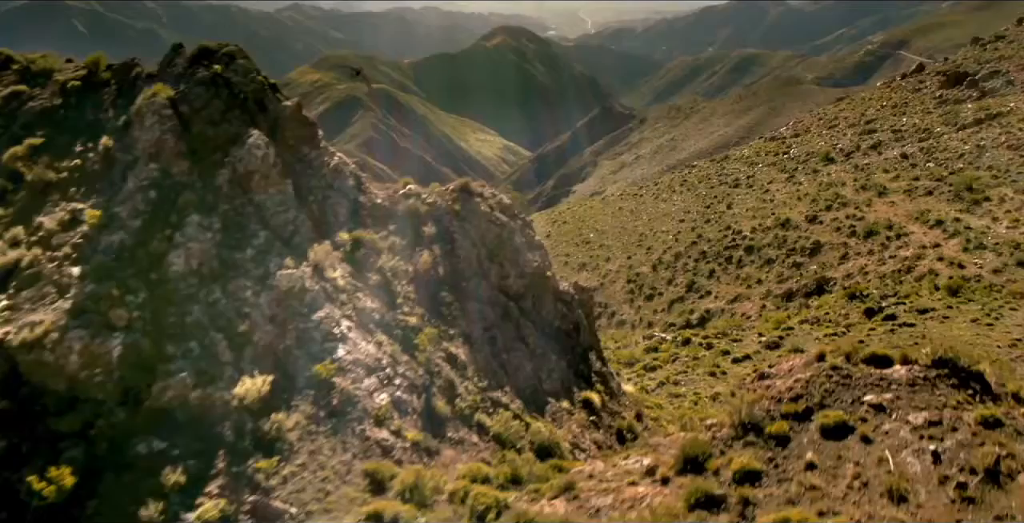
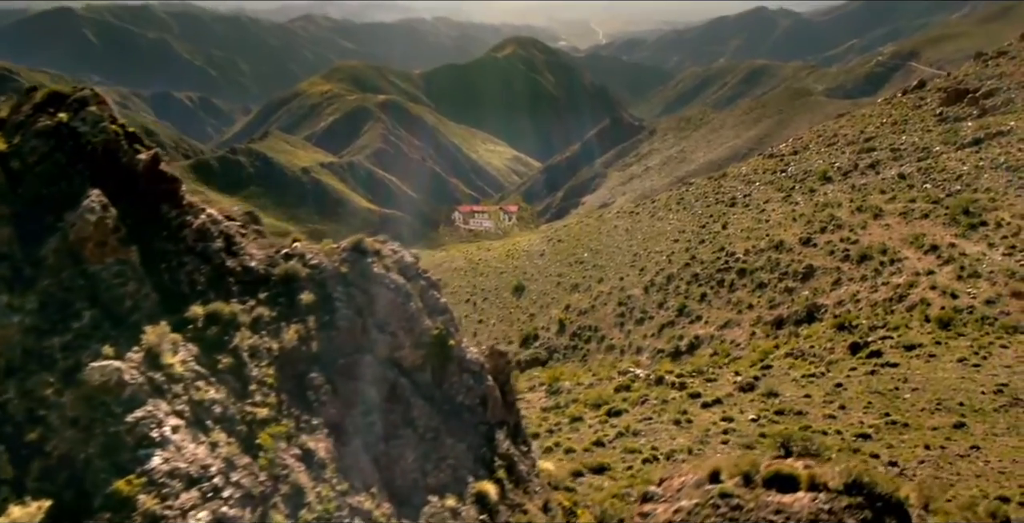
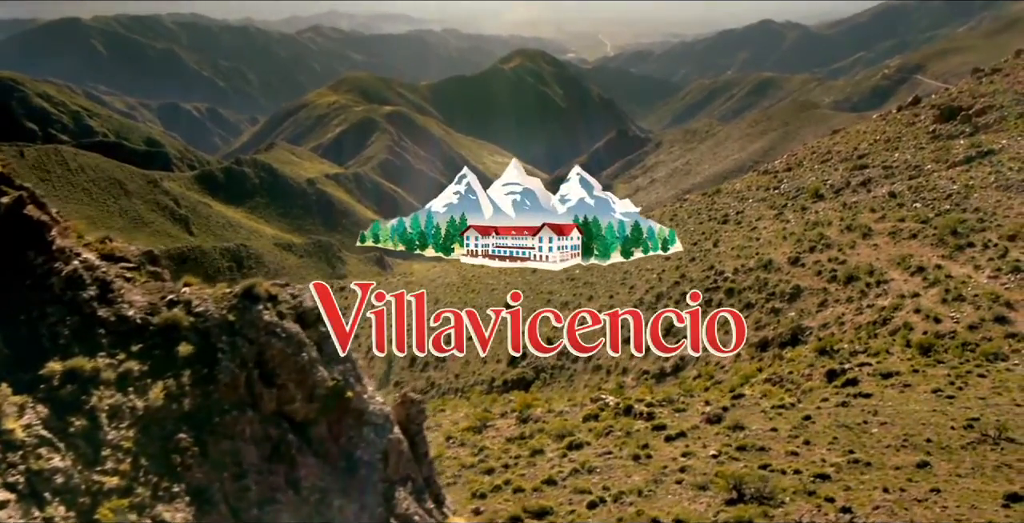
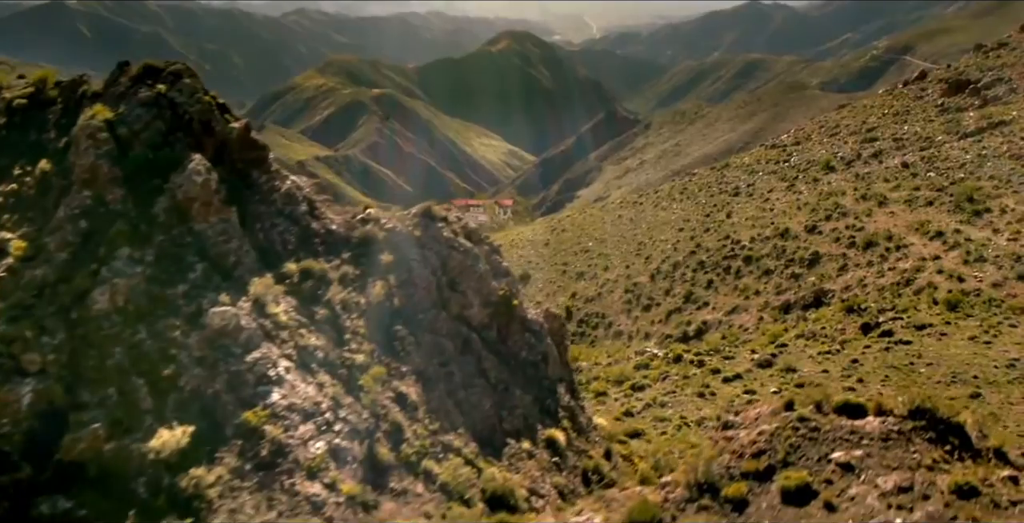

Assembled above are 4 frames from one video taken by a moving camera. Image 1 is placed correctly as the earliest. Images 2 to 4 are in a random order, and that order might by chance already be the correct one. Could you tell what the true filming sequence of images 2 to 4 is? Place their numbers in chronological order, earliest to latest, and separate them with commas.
4, 2, 3
